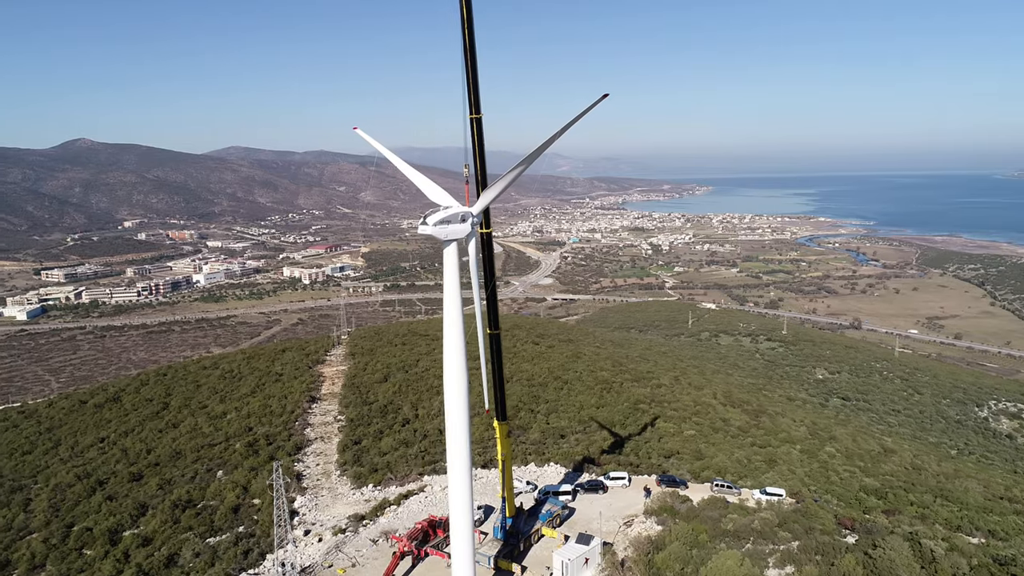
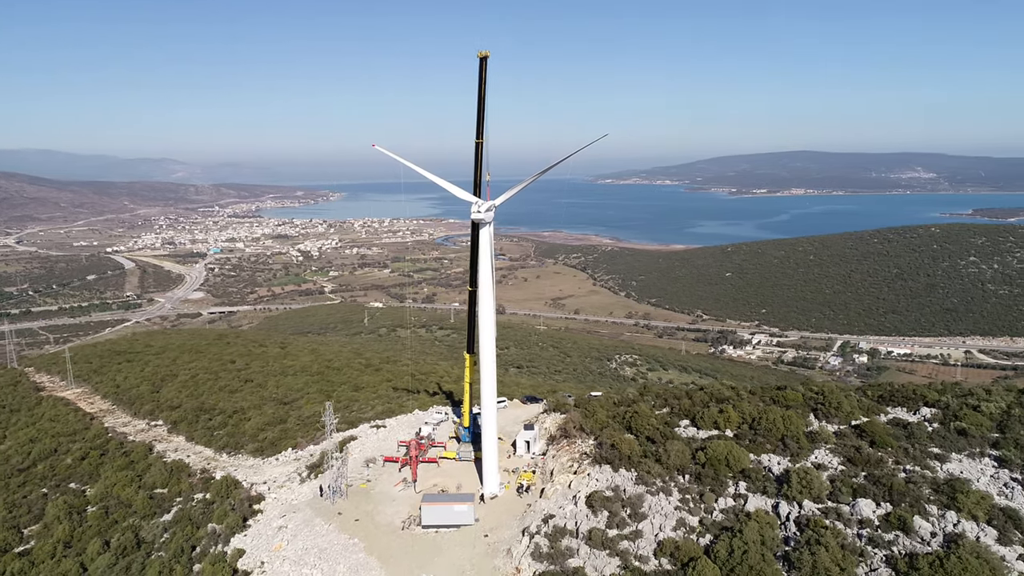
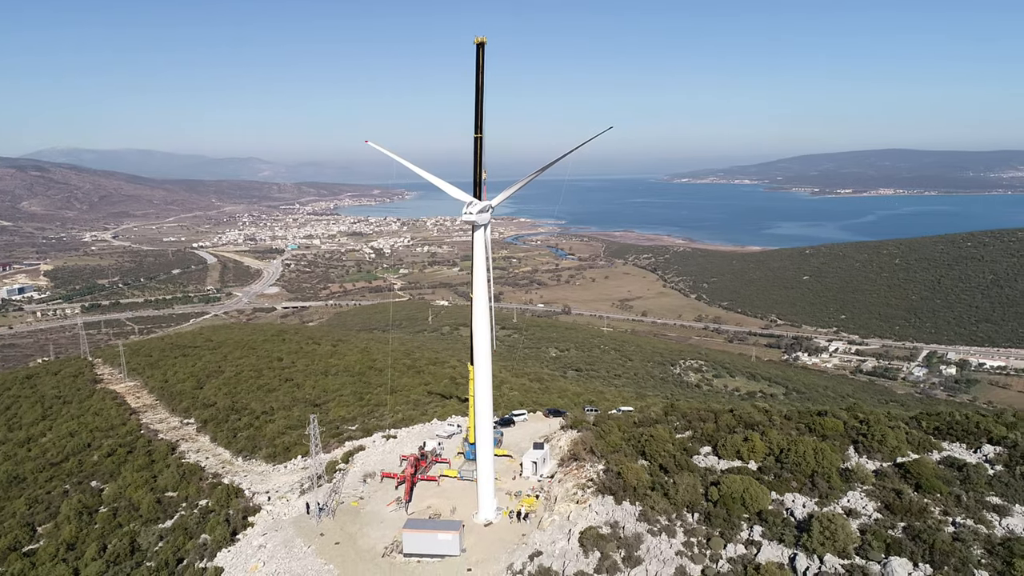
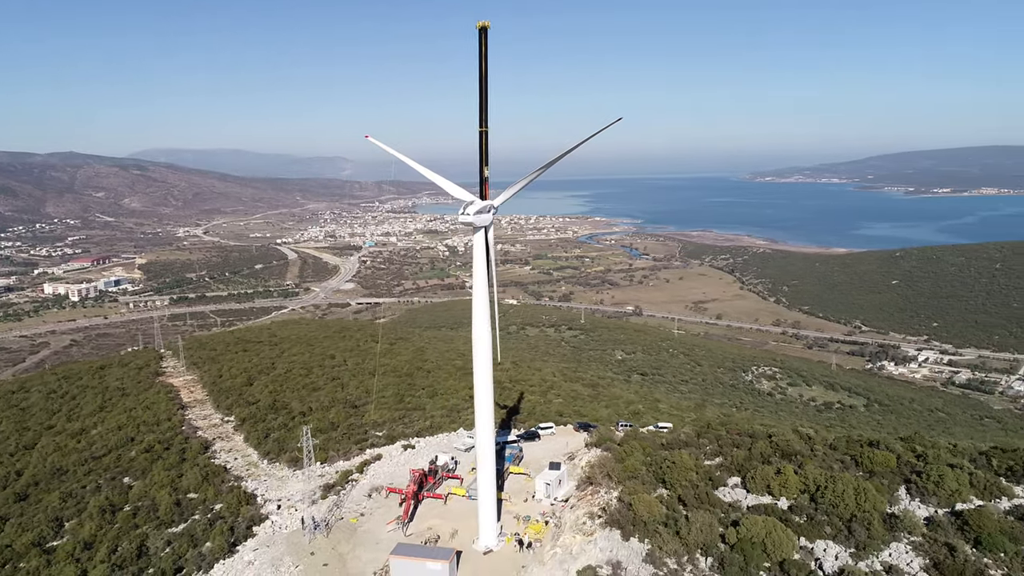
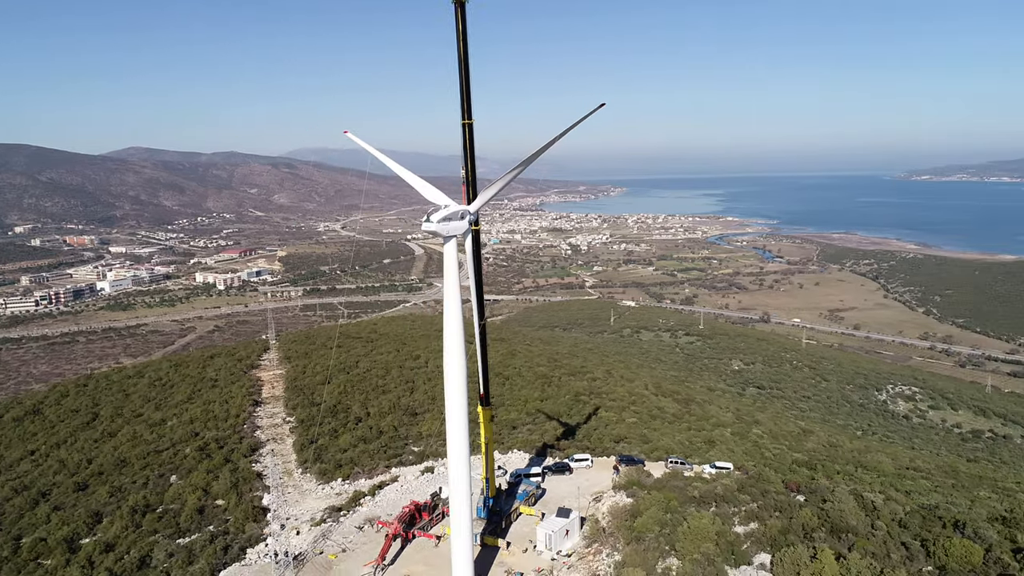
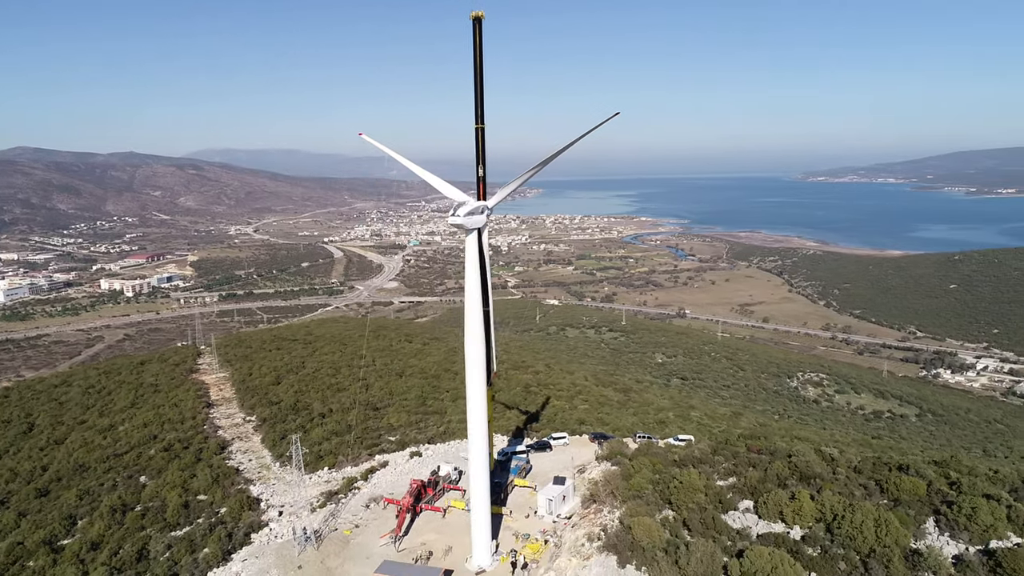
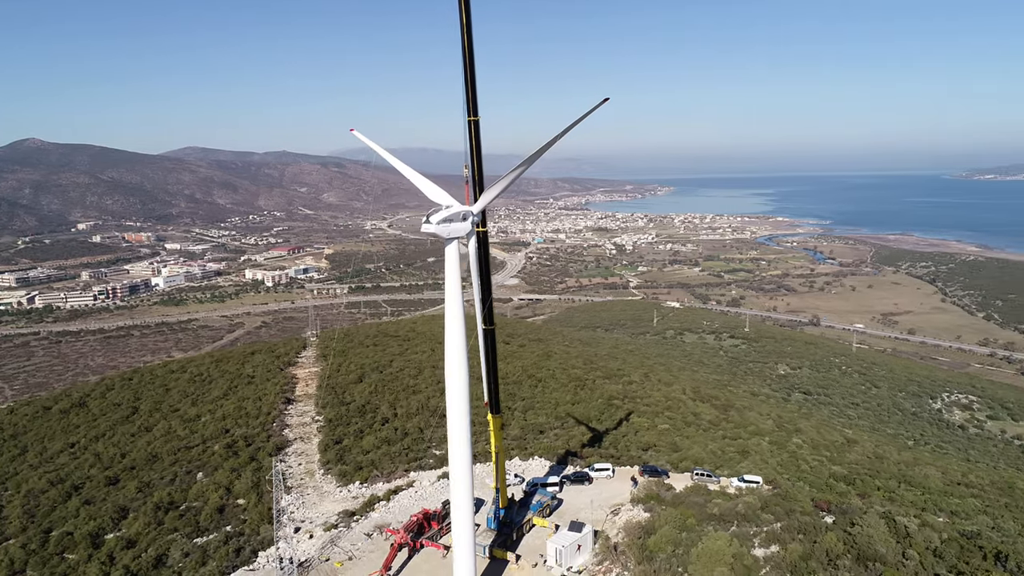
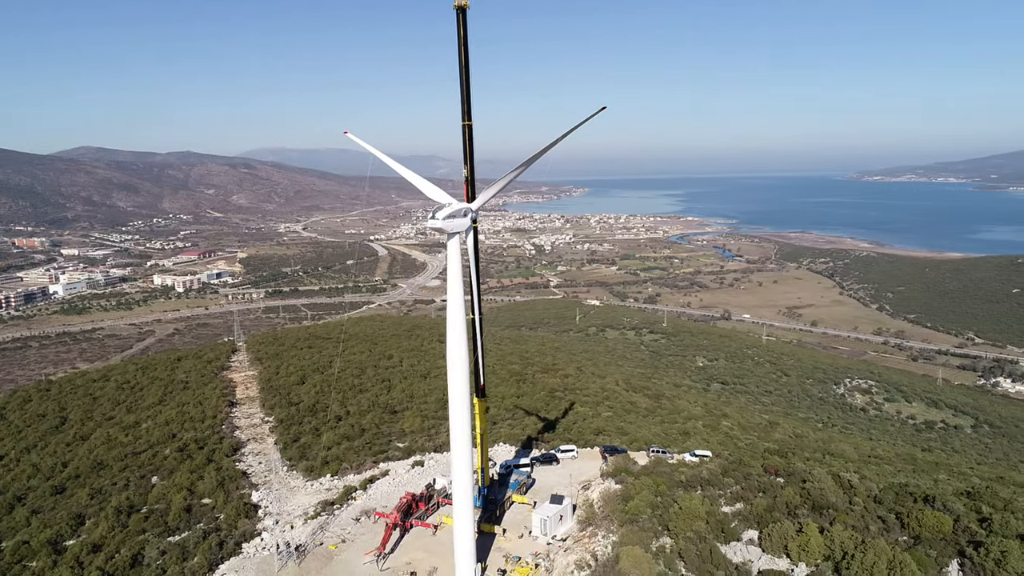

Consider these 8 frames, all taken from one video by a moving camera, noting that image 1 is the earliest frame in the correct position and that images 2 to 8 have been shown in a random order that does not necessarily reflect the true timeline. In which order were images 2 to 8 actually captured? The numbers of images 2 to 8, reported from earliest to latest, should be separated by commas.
7, 5, 8, 6, 4, 3, 2
